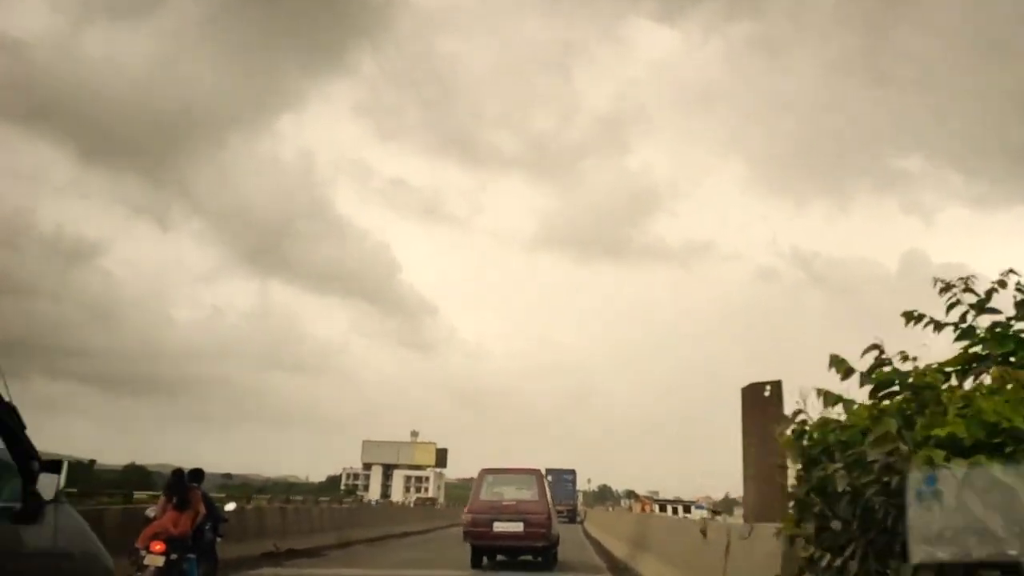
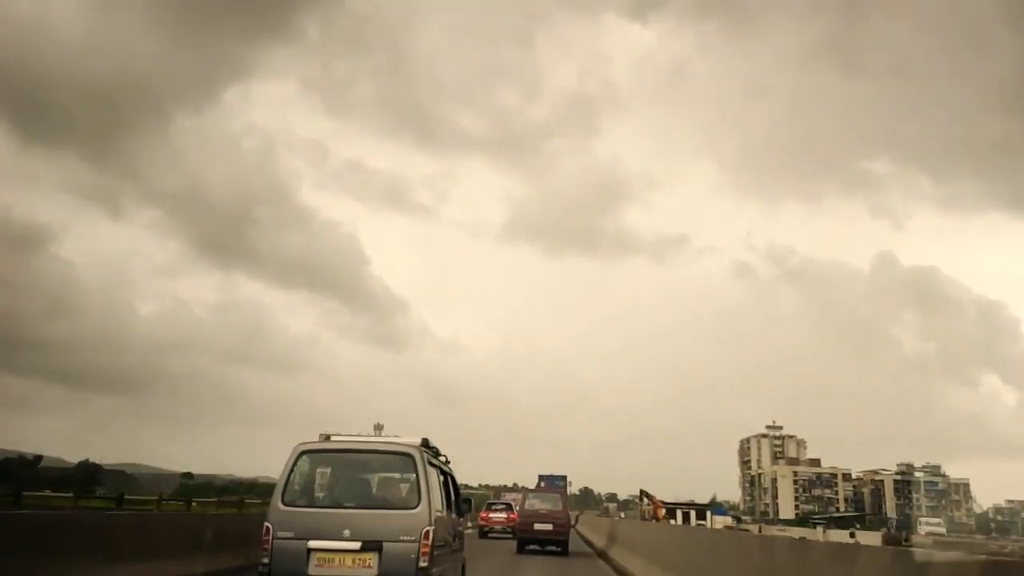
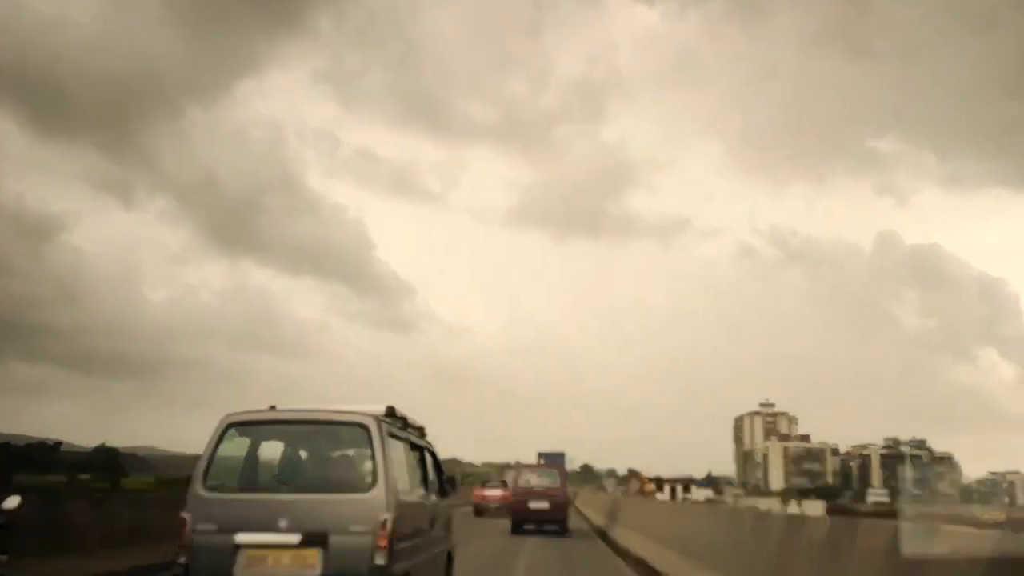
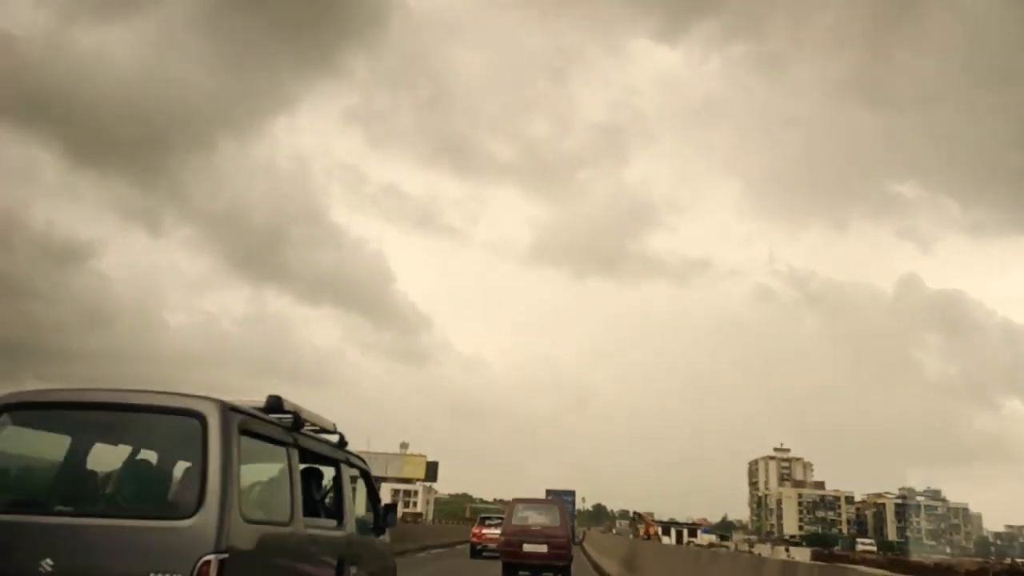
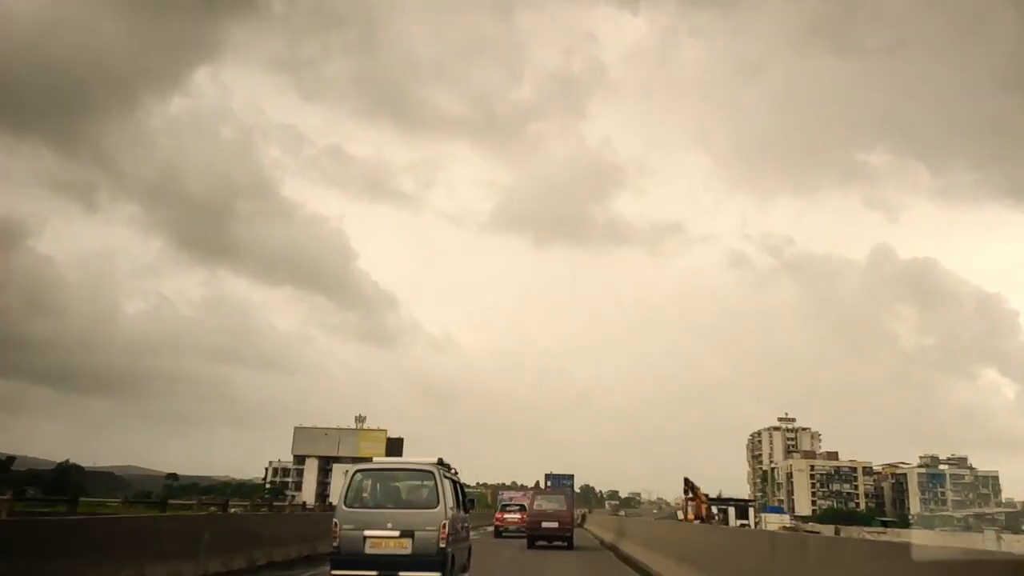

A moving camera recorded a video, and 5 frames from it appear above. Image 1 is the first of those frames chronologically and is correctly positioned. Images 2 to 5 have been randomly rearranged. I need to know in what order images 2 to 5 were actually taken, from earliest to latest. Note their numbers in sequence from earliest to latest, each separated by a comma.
4, 3, 2, 5
